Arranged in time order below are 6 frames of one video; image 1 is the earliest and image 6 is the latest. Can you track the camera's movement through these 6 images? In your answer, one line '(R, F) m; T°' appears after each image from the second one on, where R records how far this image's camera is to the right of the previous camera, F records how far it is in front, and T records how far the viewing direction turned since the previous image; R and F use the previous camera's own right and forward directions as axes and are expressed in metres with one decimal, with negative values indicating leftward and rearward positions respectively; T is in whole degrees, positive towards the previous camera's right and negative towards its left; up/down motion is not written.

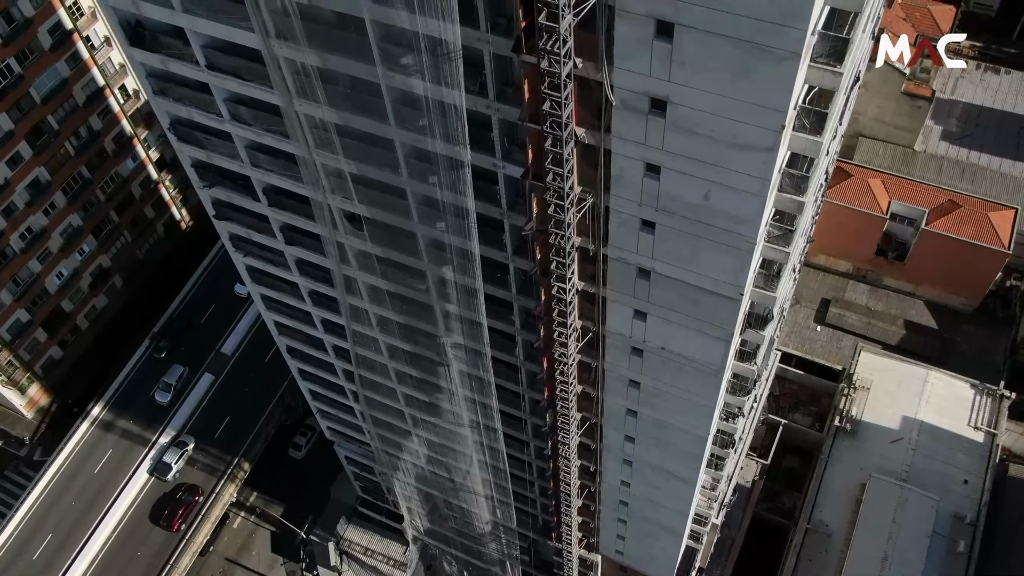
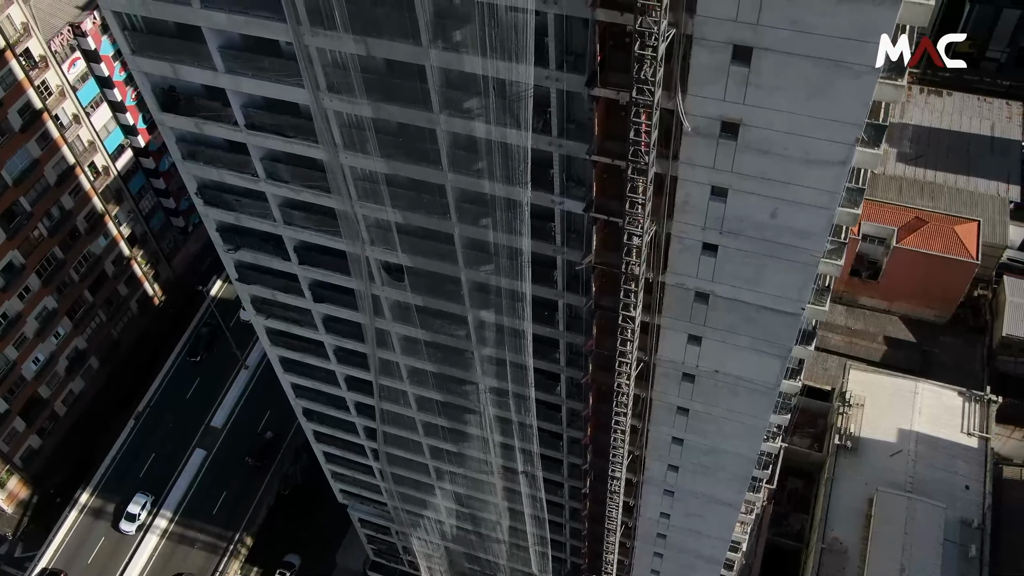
(-2.7, -0.1) m; +4°
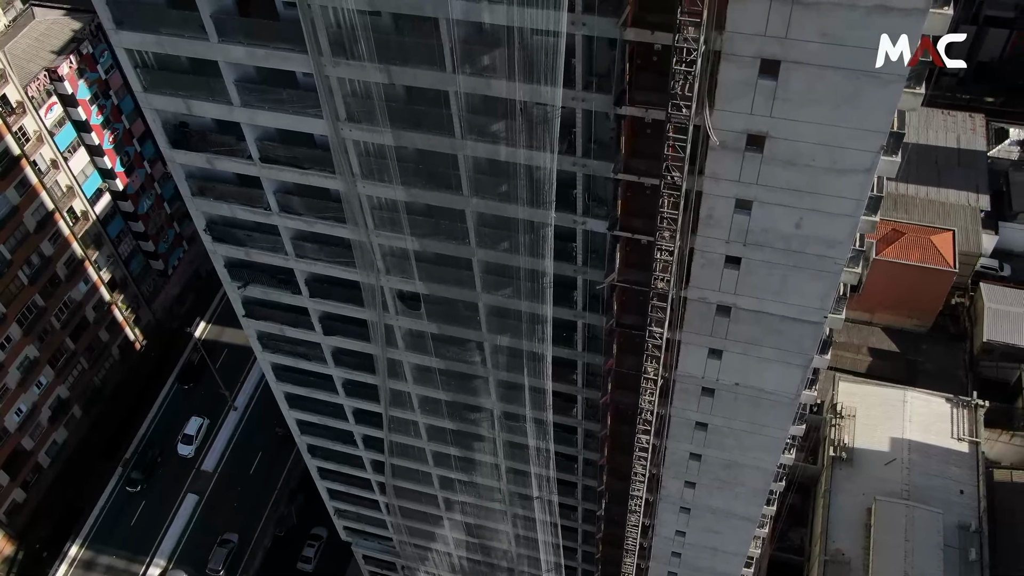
(-1.3, 0.0) m; +2°
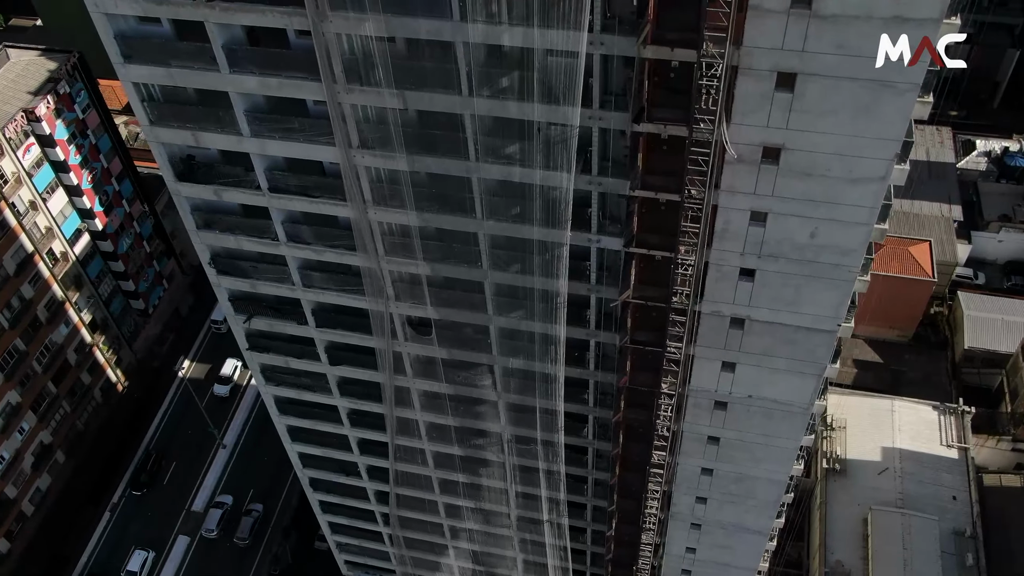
(-1.1, 0.0) m; +2°
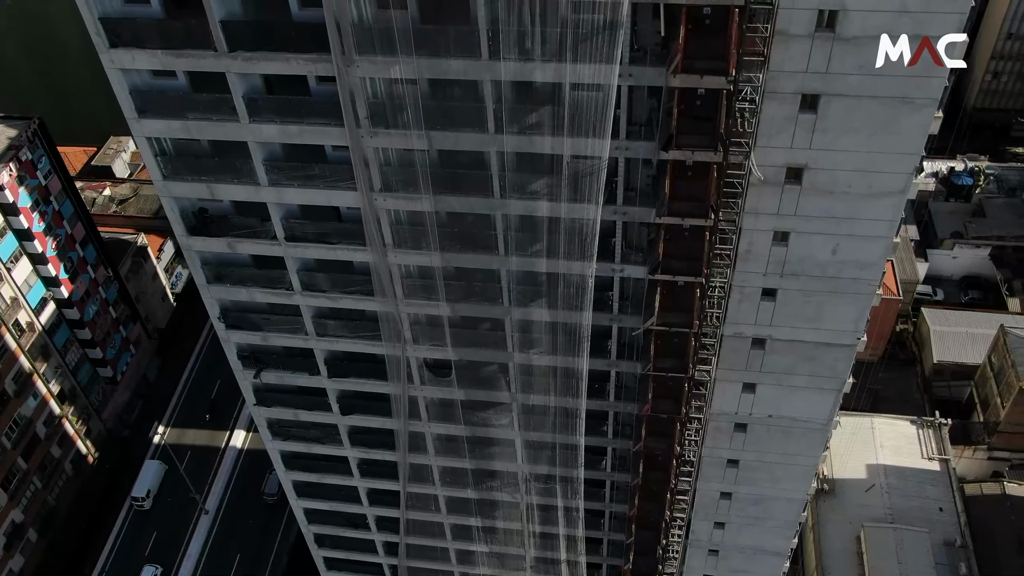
(-1.8, 0.0) m; +4°
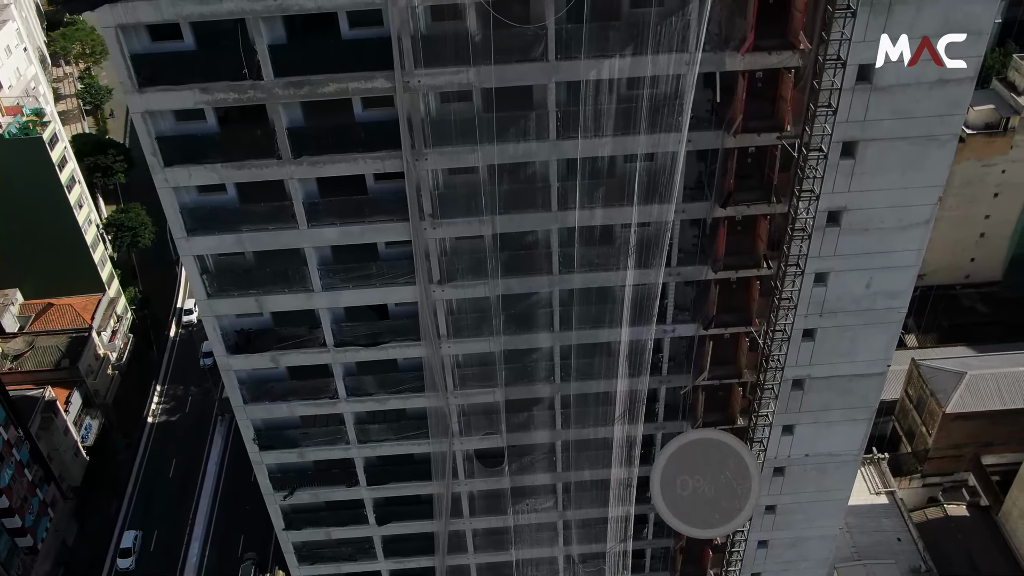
(-4.4, 0.0) m; +9°
